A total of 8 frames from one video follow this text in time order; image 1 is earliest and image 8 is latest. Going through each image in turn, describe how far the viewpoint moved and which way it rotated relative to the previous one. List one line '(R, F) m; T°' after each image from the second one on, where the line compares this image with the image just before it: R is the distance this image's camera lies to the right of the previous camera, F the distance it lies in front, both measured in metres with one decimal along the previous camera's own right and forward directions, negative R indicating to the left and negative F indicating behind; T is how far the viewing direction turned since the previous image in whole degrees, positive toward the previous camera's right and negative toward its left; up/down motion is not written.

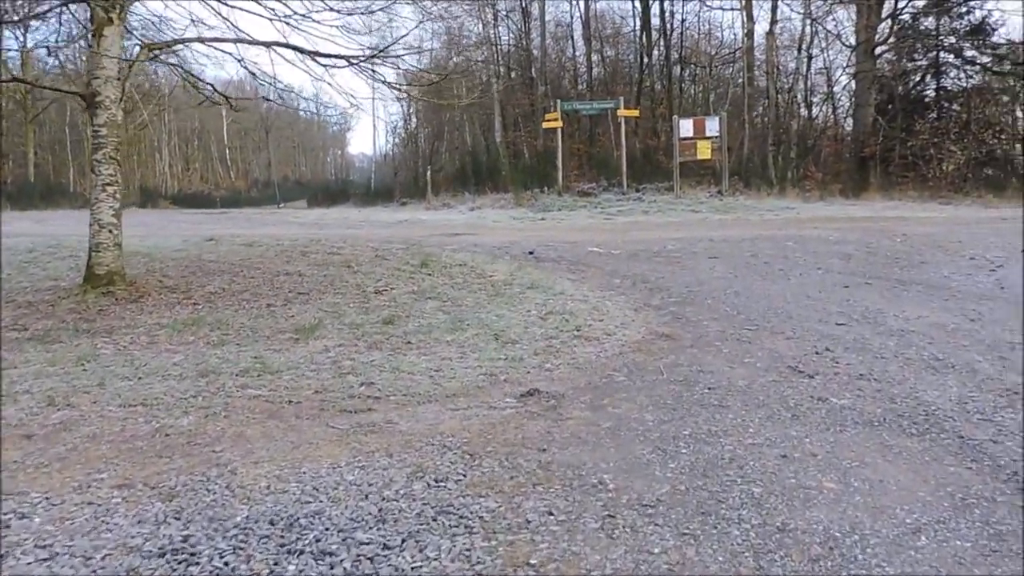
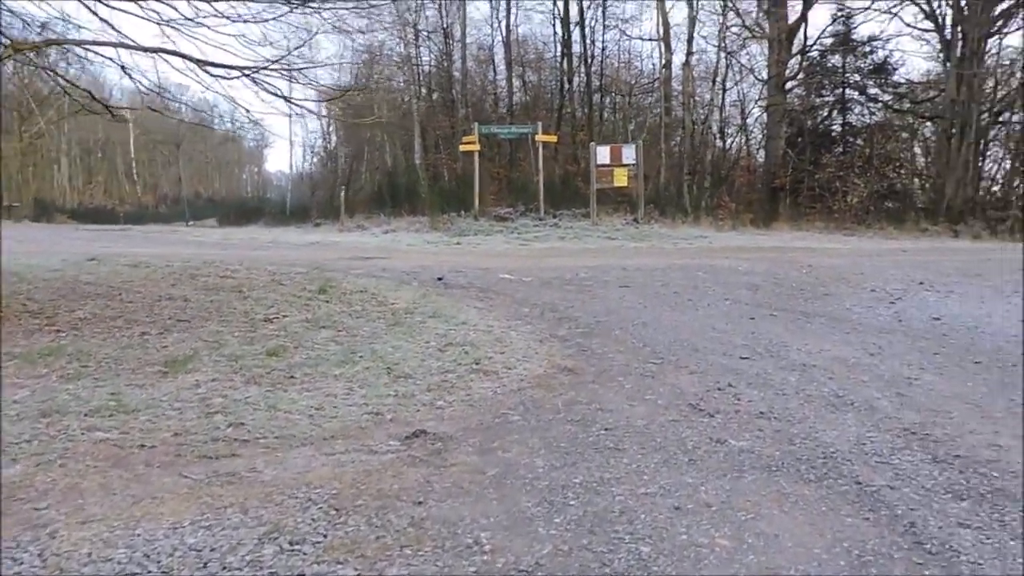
(+0.1, +0.2) m; +5°
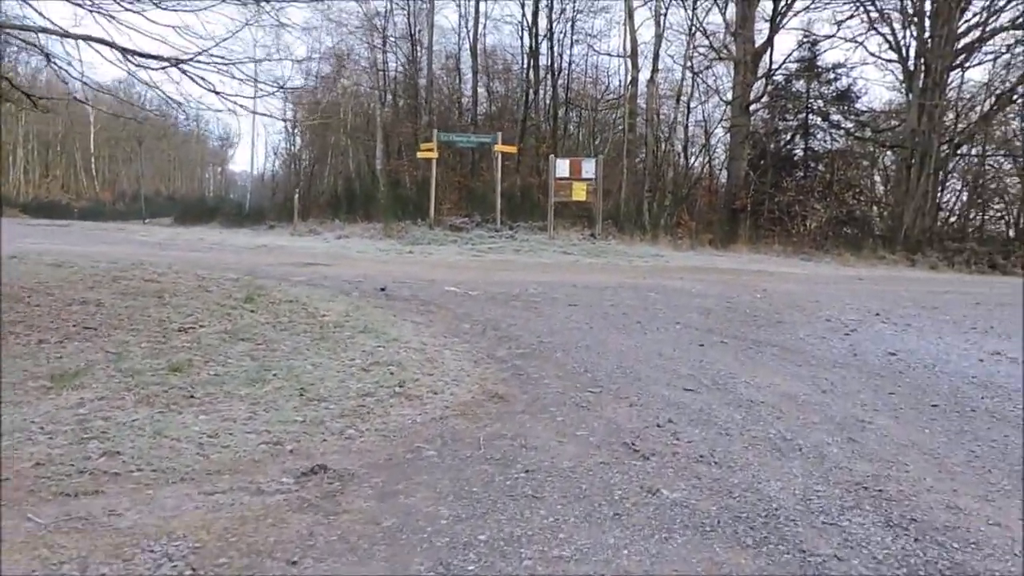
(+0.2, +0.3) m; +3°
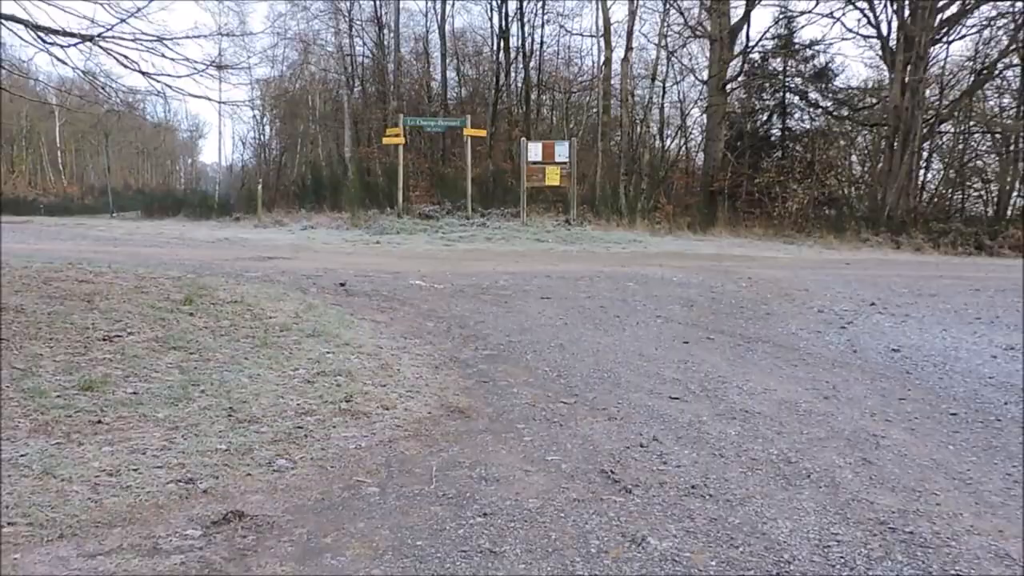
(+0.1, +0.5) m; +2°
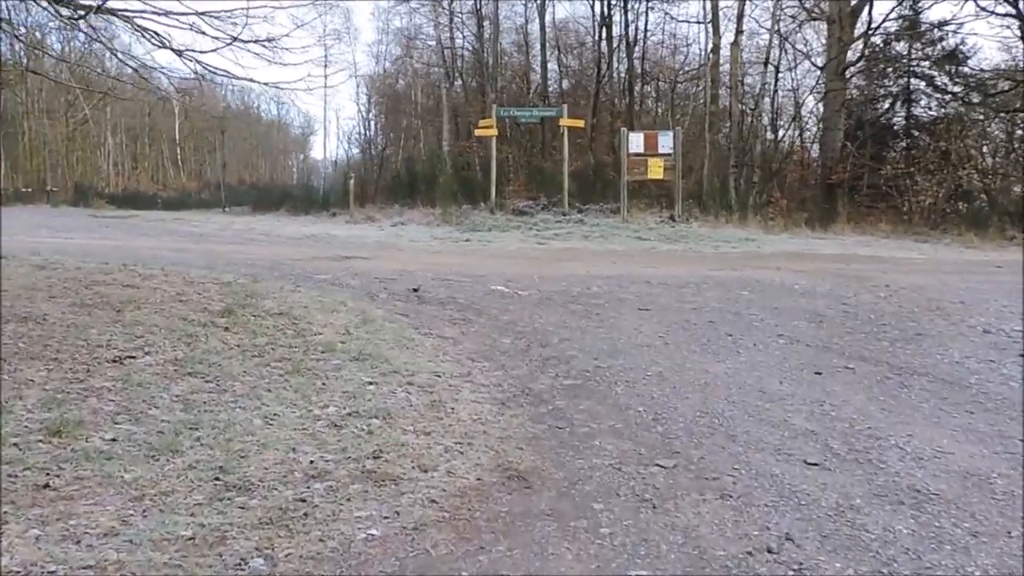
(+0.1, +0.9) m; -7°
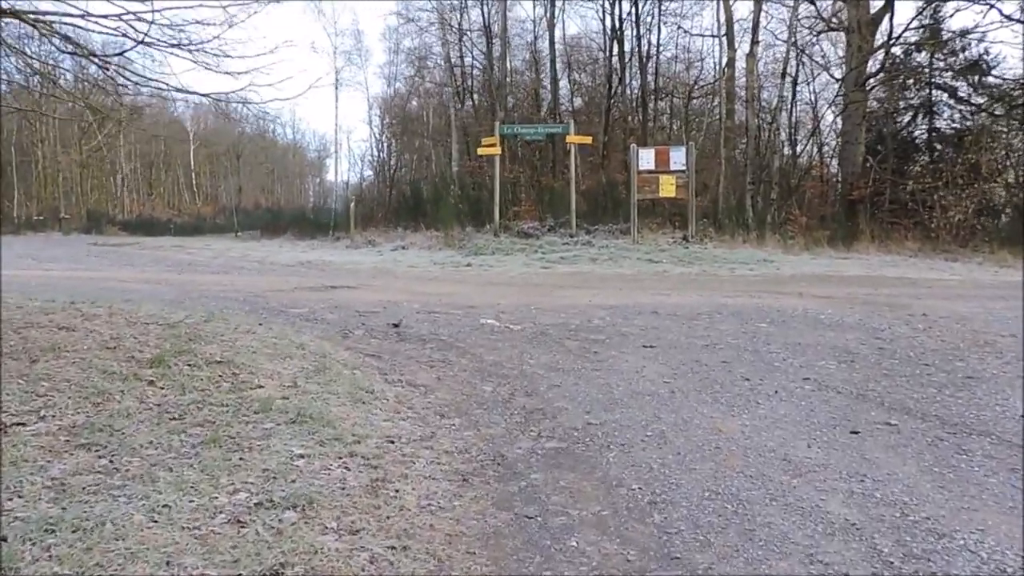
(+0.2, +0.7) m; -1°
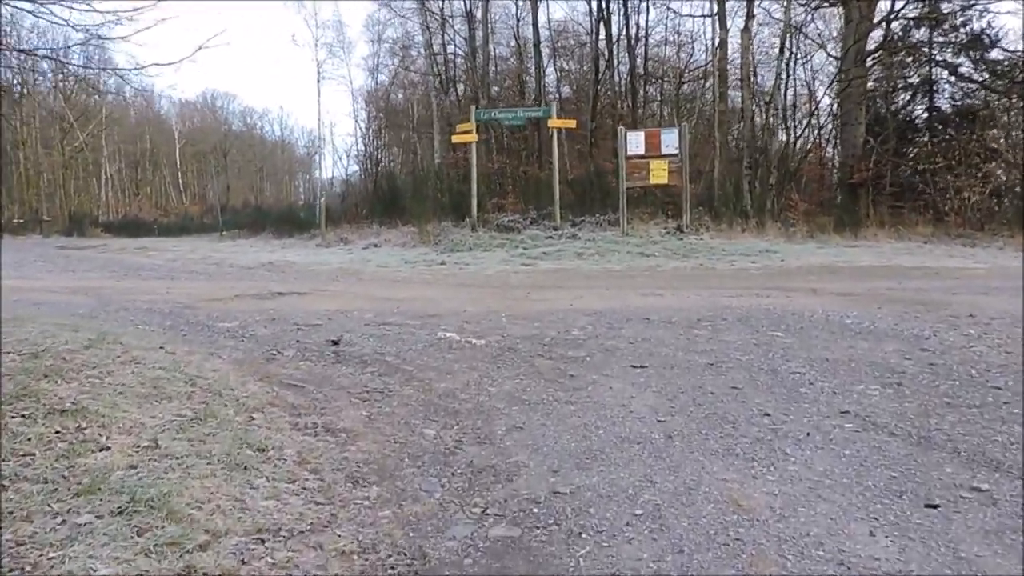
(+0.2, +1.0) m; 0°
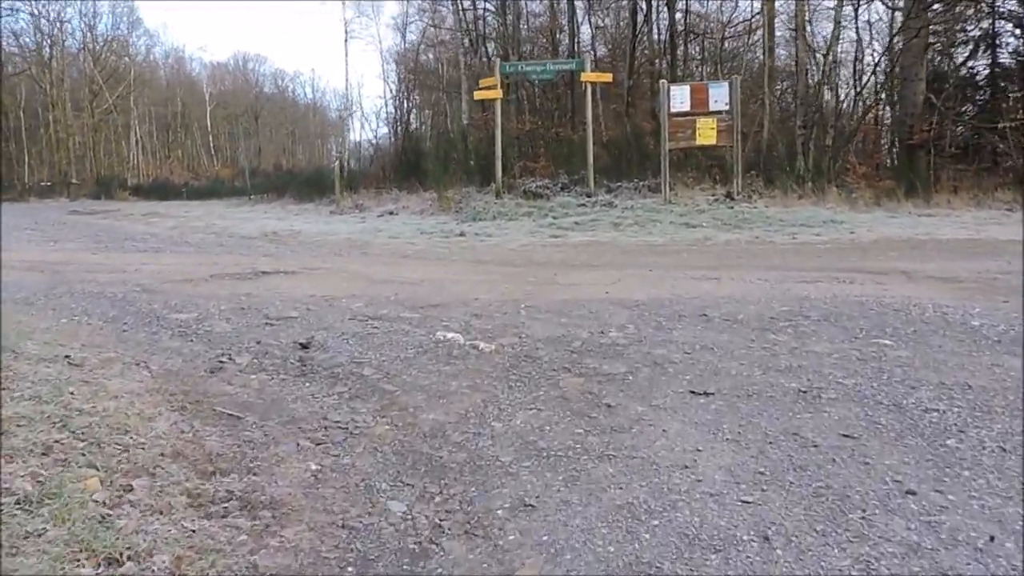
(+0.1, +1.2) m; -2°
